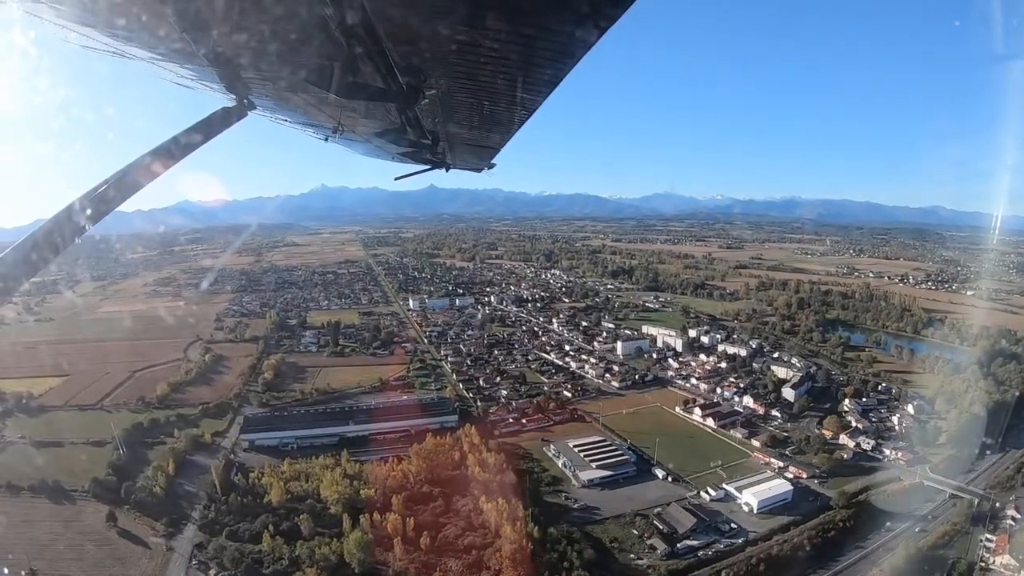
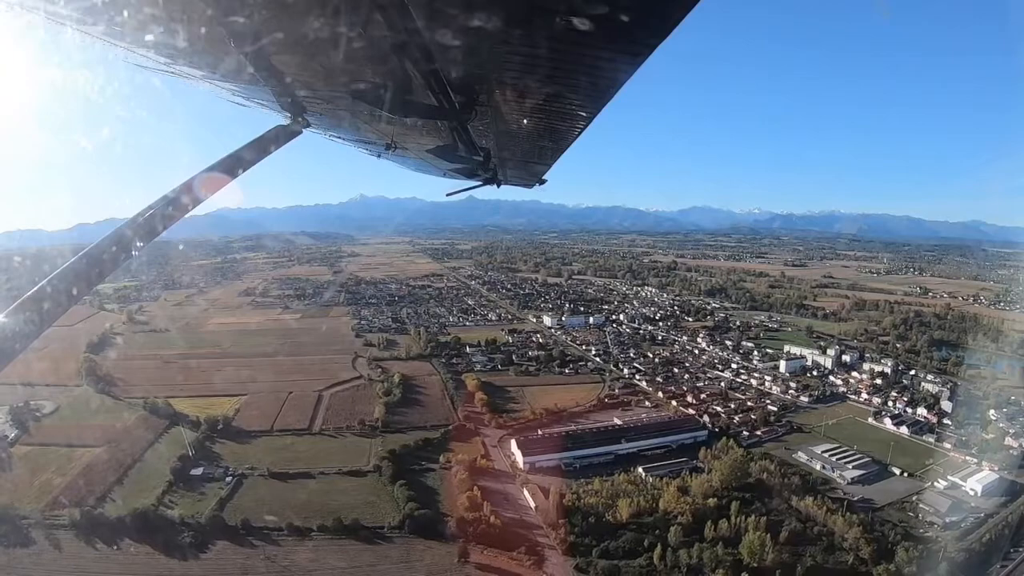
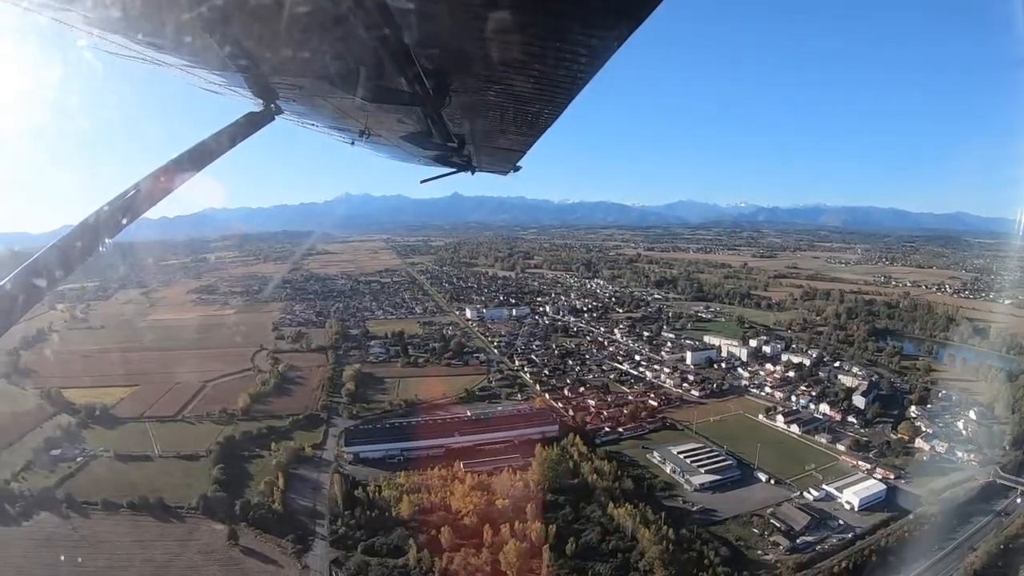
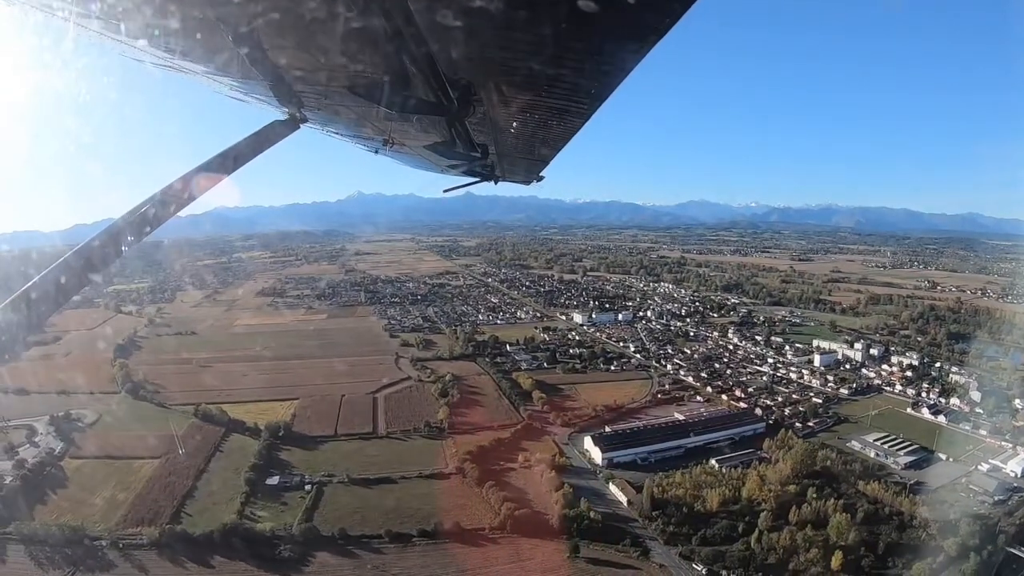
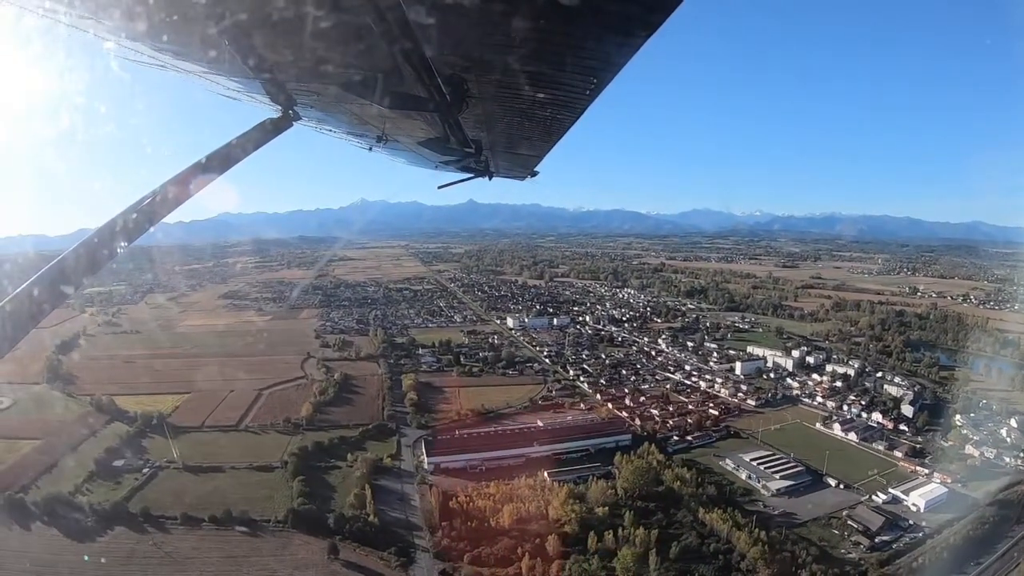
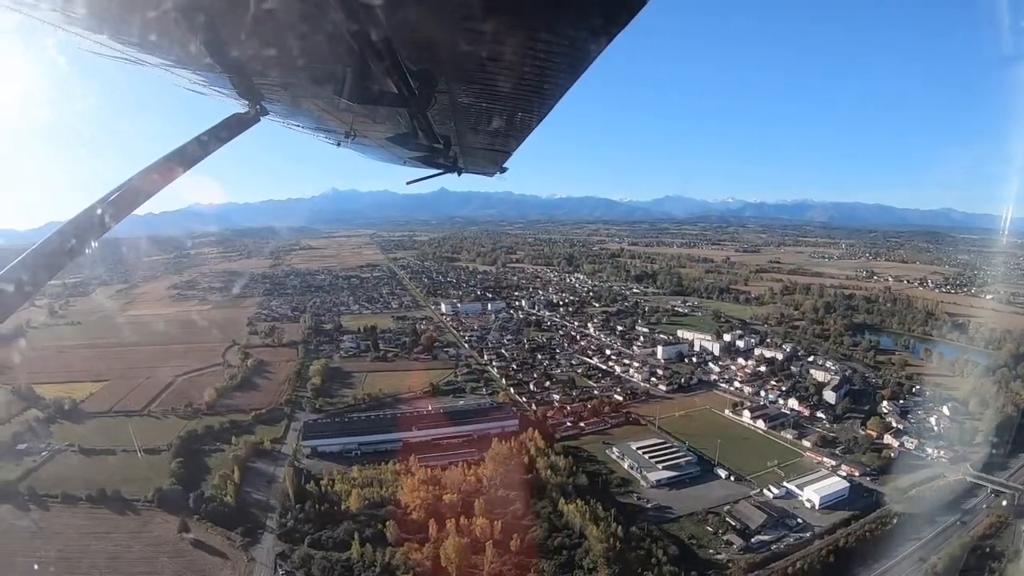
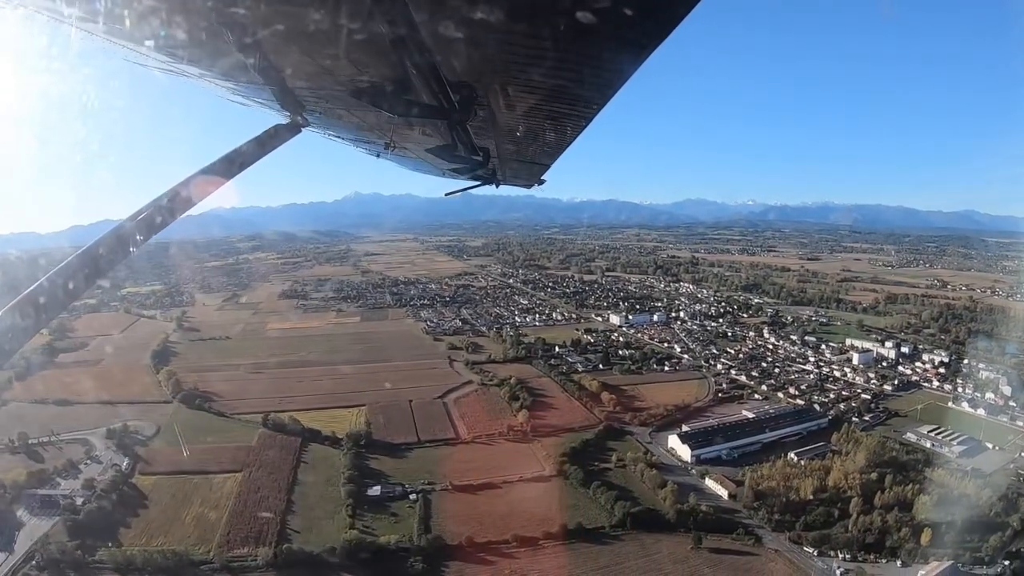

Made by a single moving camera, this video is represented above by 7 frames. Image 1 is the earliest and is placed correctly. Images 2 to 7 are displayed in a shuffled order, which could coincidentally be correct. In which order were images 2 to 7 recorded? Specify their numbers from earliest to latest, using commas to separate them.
6, 3, 5, 2, 4, 7
